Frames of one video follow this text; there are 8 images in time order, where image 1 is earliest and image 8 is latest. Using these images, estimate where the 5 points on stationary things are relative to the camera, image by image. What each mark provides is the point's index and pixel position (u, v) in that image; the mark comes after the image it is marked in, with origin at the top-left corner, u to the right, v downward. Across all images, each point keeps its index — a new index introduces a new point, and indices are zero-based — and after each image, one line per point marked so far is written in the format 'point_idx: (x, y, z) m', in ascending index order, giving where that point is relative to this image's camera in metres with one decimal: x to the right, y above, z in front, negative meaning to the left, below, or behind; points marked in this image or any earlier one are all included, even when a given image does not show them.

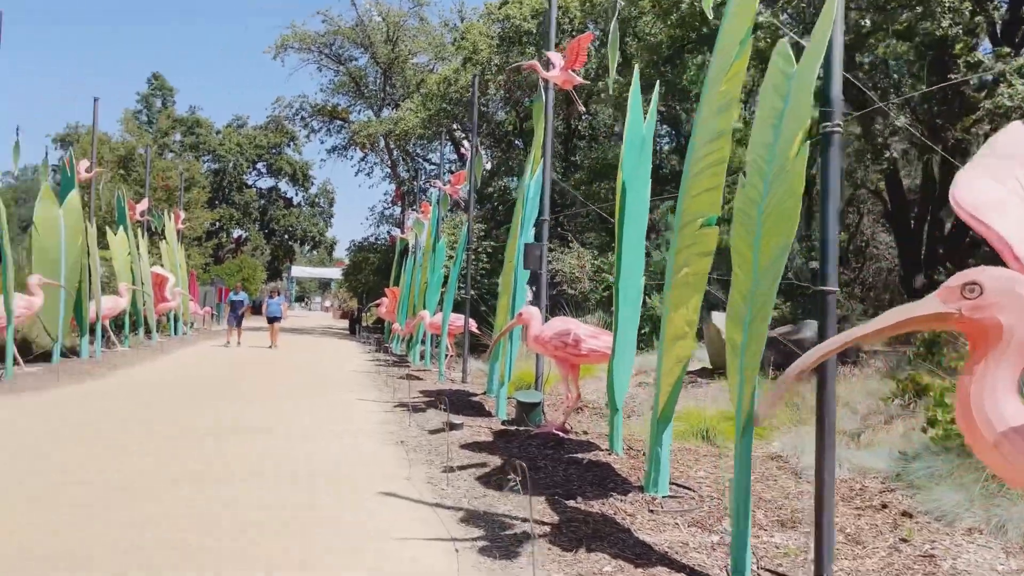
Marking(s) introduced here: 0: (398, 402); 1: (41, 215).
0: (-1.6, -1.6, +11.6) m
1: (-8.5, +1.3, +14.7) m
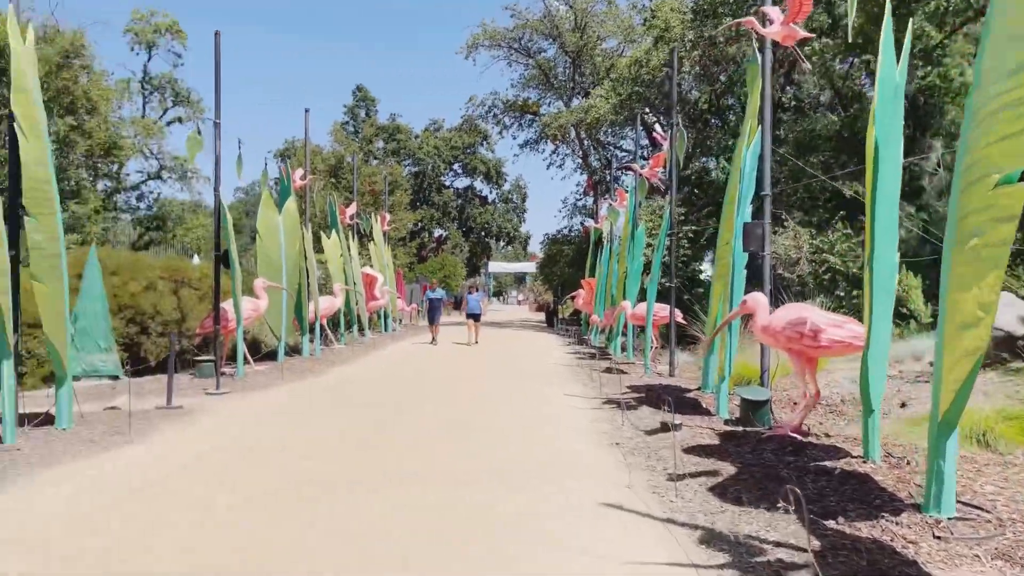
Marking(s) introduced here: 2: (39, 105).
0: (+1.3, -1.4, +11.0) m
1: (-4.8, +1.3, +15.6) m
2: (-4.6, +1.8, +7.8) m
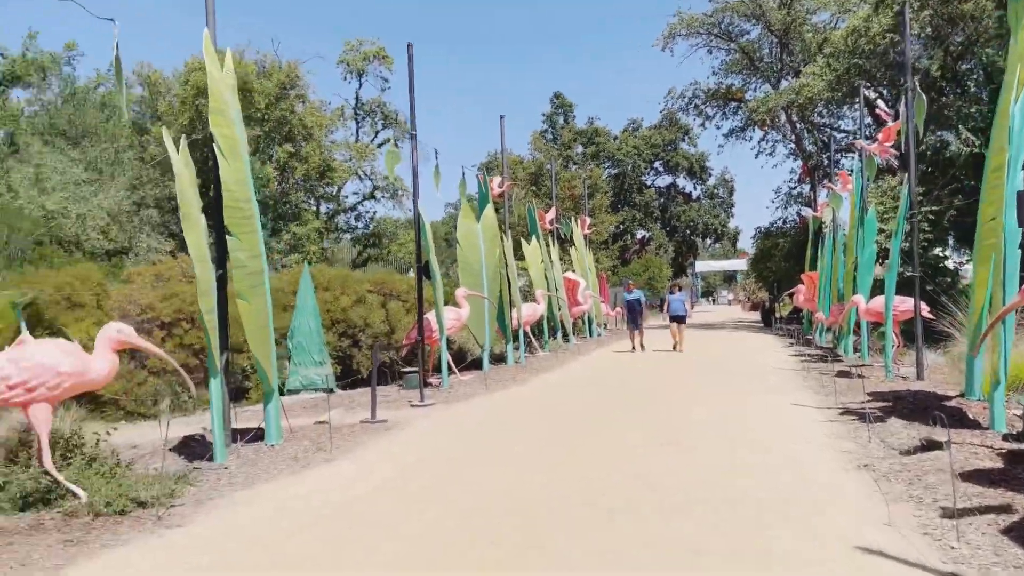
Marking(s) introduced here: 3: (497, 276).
0: (+3.9, -1.3, +9.5) m
1: (-0.9, +1.1, +15.6) m
2: (-2.7, +1.6, +8.0) m
3: (-0.3, +0.2, +16.1) m
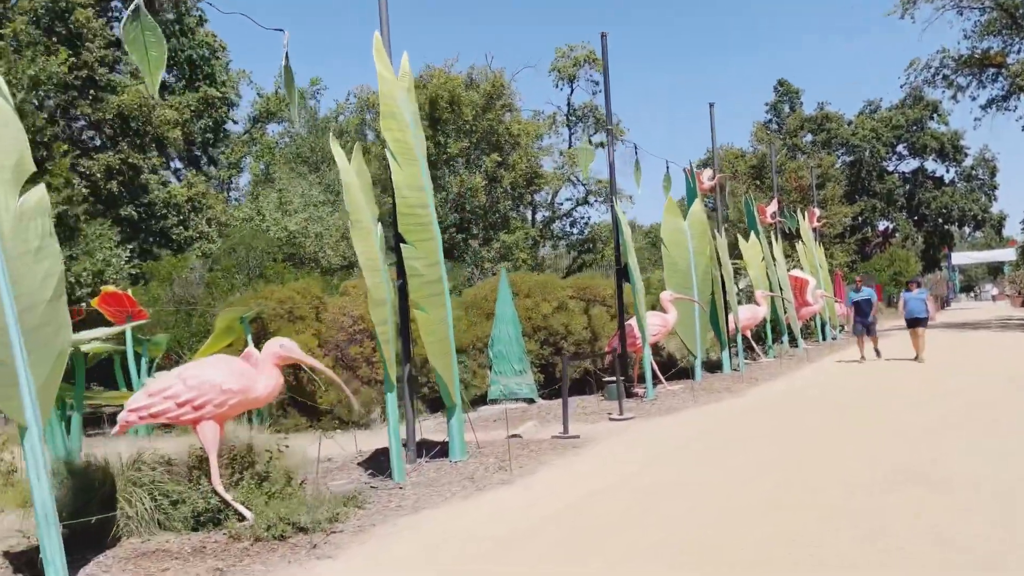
0: (+5.9, -1.2, +7.4) m
1: (+2.8, +1.1, +14.5) m
2: (-1.0, +1.5, +7.7) m
3: (+3.6, +0.2, +14.9) m
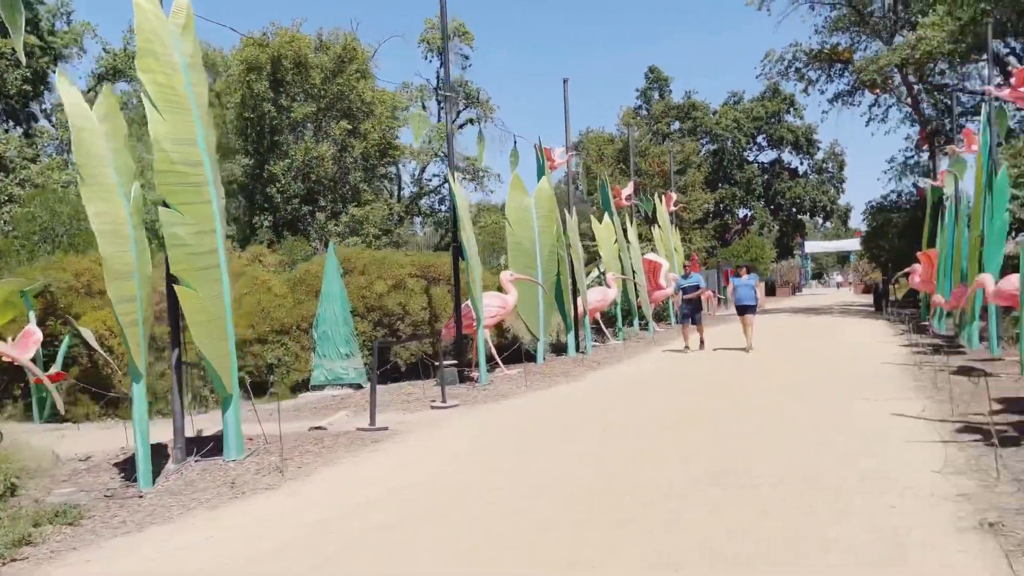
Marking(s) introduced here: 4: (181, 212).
0: (+4.1, -1.1, +7.3) m
1: (0.0, +1.4, +13.9) m
2: (-2.7, +1.7, +6.6) m
3: (+0.8, +0.5, +14.4) m
4: (-2.6, +0.6, +6.5) m
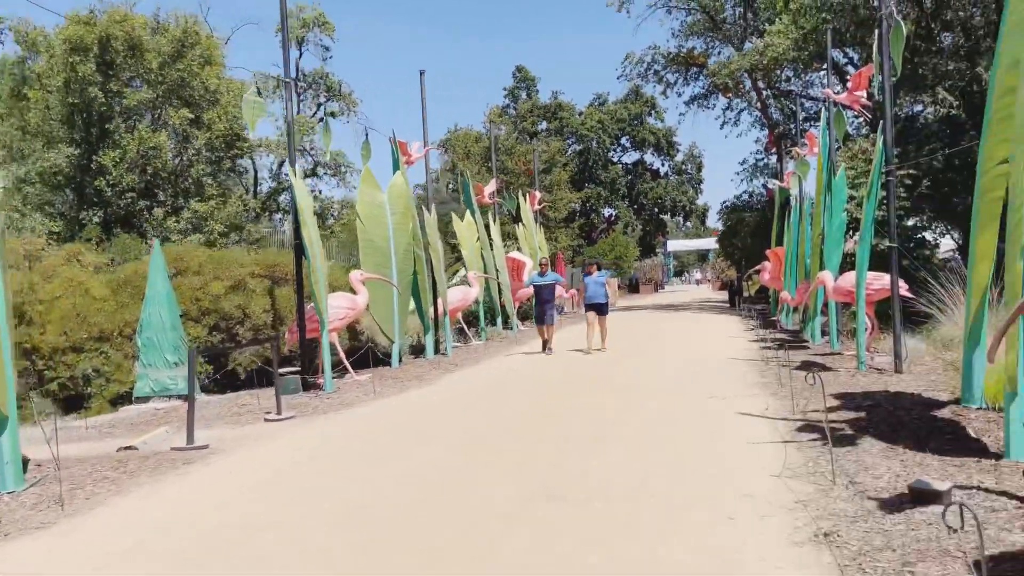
0: (+2.7, -1.1, +7.3) m
1: (-2.4, +1.4, +13.2) m
2: (-3.9, +1.7, +5.5) m
3: (-1.7, +0.5, +13.8) m
4: (-3.8, +0.6, +5.4) m
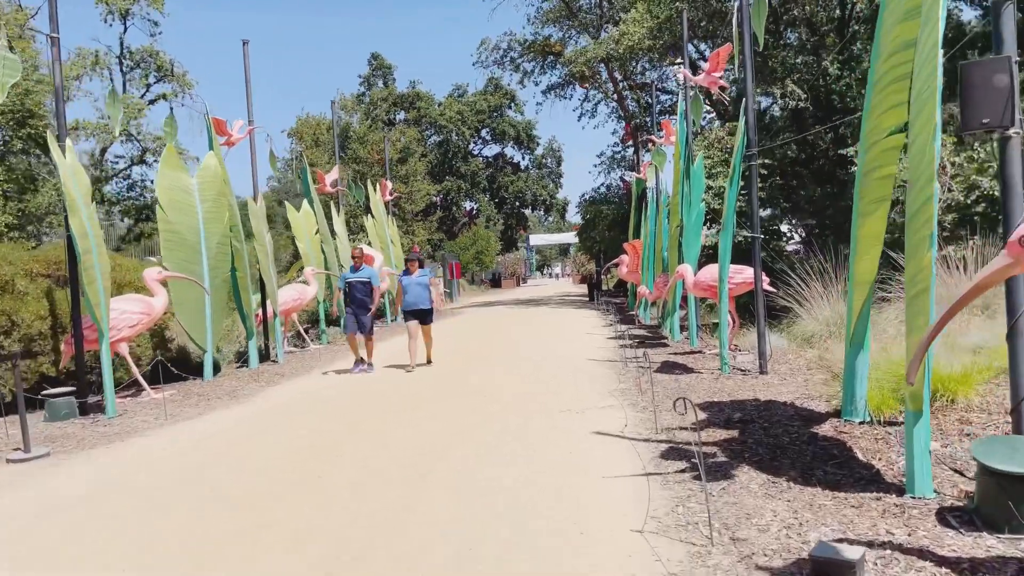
0: (+1.2, -1.1, +6.3) m
1: (-4.8, +1.4, +11.2) m
2: (-5.0, +1.6, +3.4) m
3: (-4.2, +0.5, +11.9) m
4: (-4.9, +0.5, +3.3) m
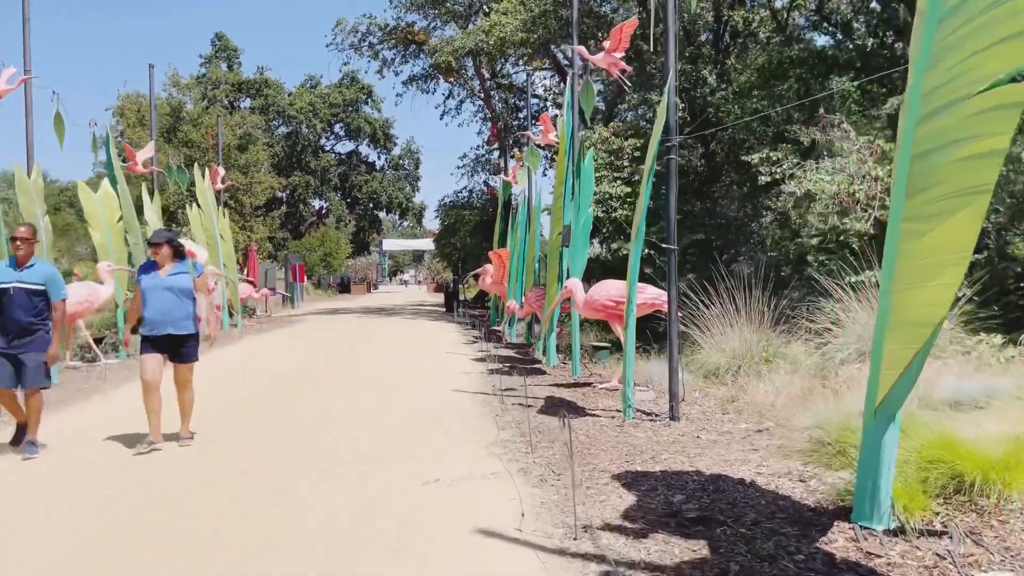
0: (+0.4, -1.2, +4.3) m
1: (-6.3, +1.4, +8.0) m
2: (-5.1, +1.7, +0.3) m
3: (-5.9, +0.6, +8.9) m
4: (-5.0, +0.6, +0.3) m
